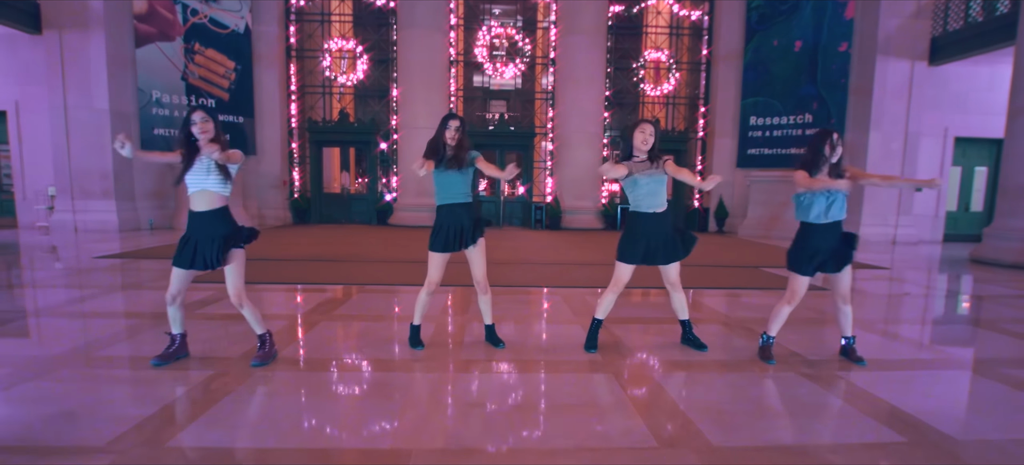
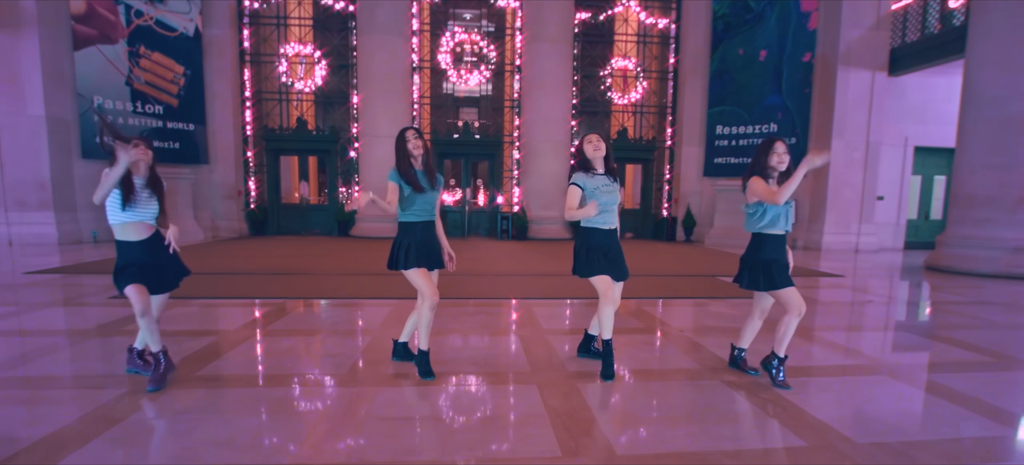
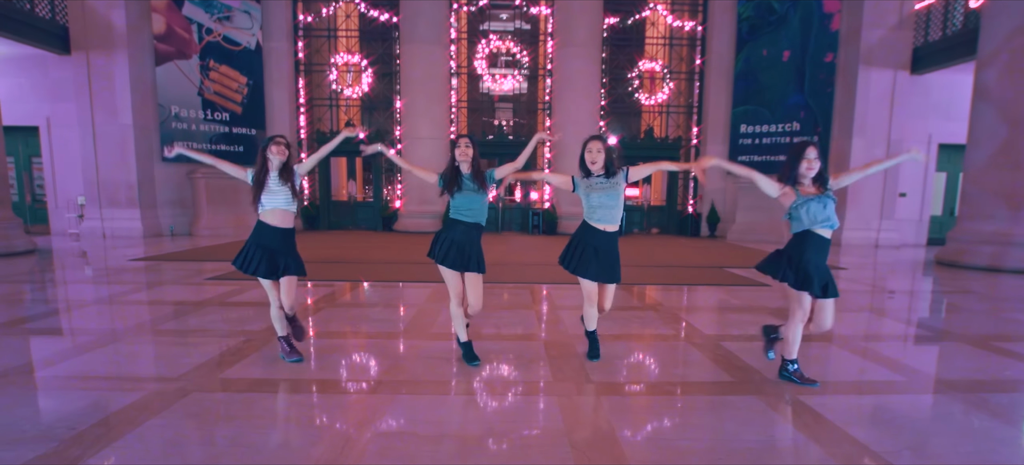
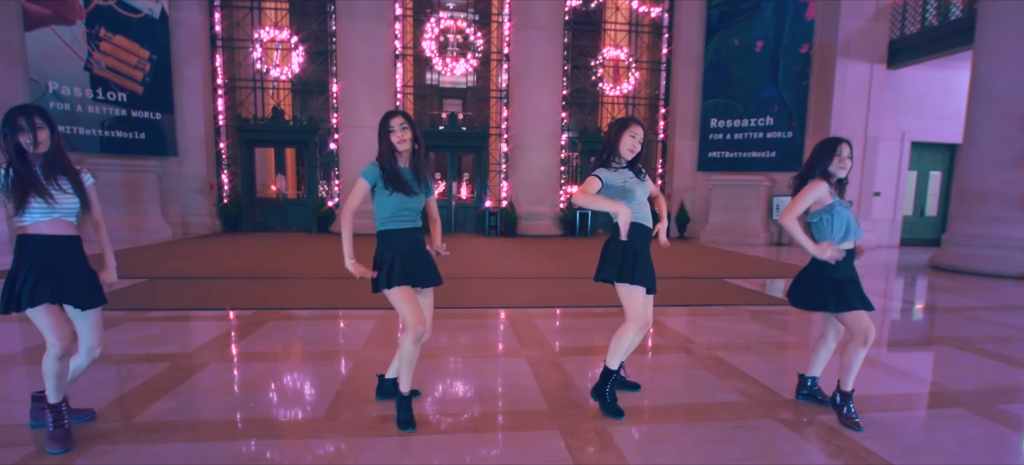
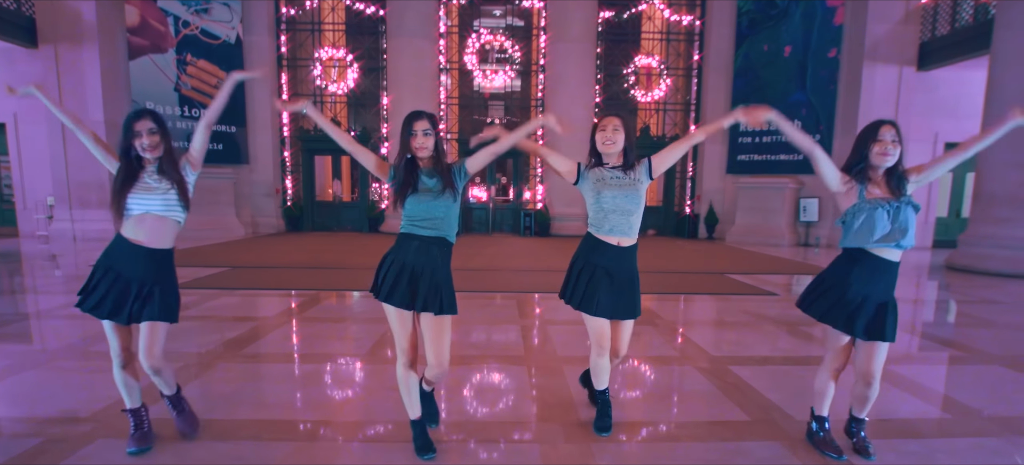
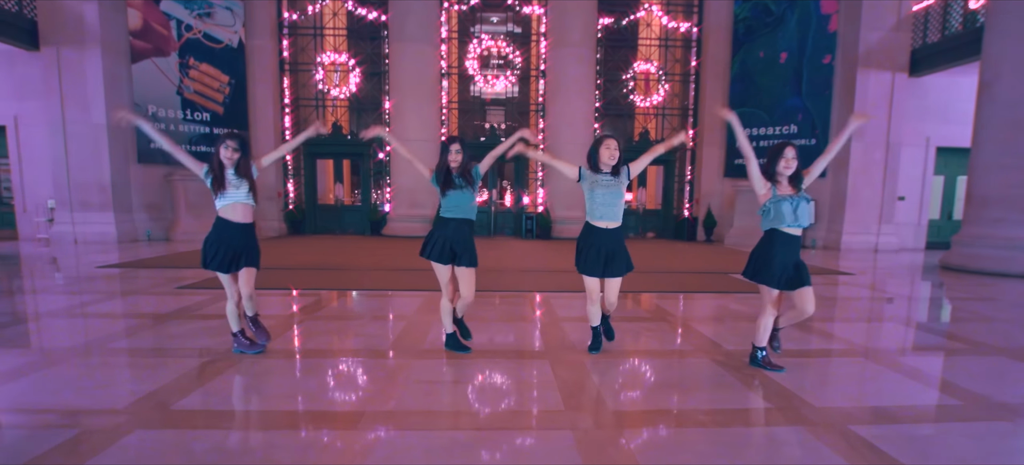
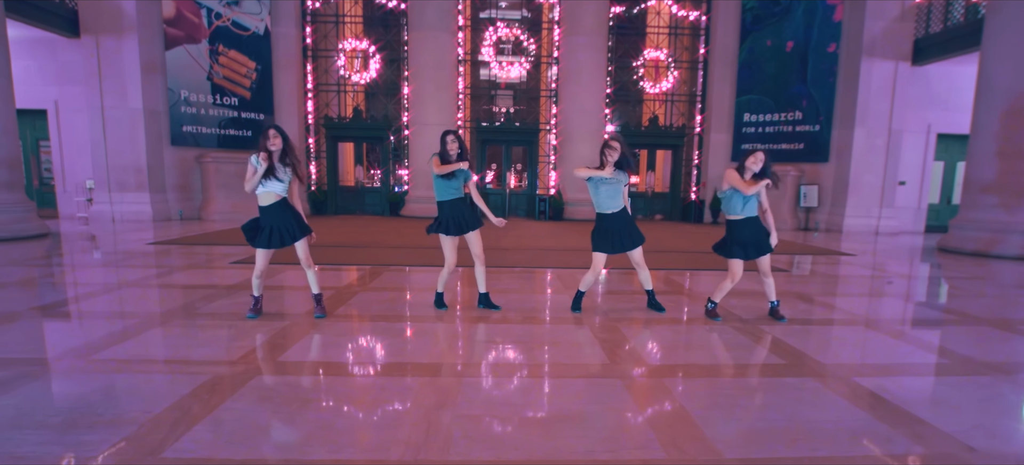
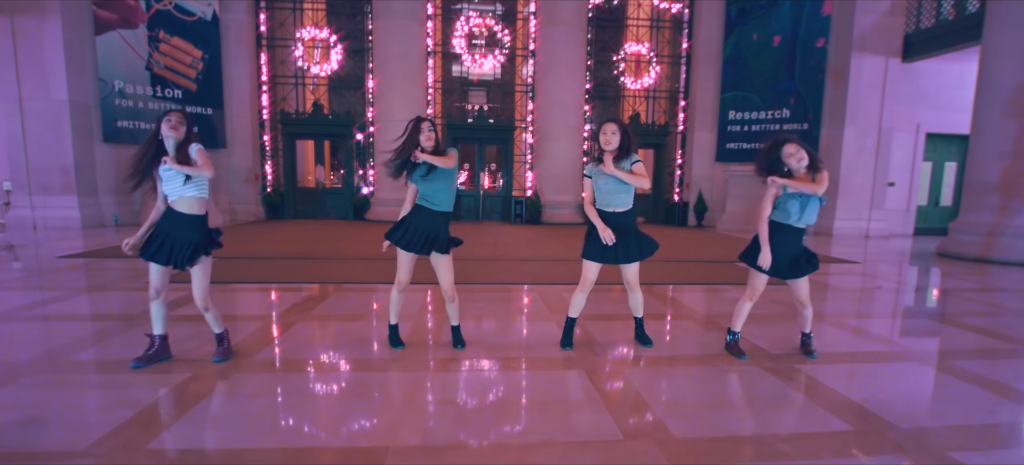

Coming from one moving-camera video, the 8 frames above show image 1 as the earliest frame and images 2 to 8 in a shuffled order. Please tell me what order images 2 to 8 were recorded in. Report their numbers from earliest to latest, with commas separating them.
7, 8, 4, 2, 6, 3, 5
